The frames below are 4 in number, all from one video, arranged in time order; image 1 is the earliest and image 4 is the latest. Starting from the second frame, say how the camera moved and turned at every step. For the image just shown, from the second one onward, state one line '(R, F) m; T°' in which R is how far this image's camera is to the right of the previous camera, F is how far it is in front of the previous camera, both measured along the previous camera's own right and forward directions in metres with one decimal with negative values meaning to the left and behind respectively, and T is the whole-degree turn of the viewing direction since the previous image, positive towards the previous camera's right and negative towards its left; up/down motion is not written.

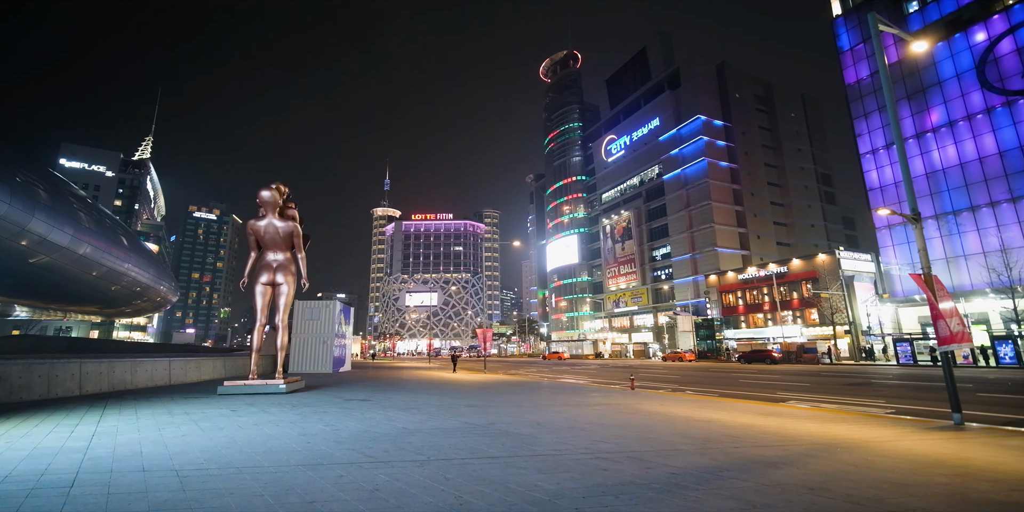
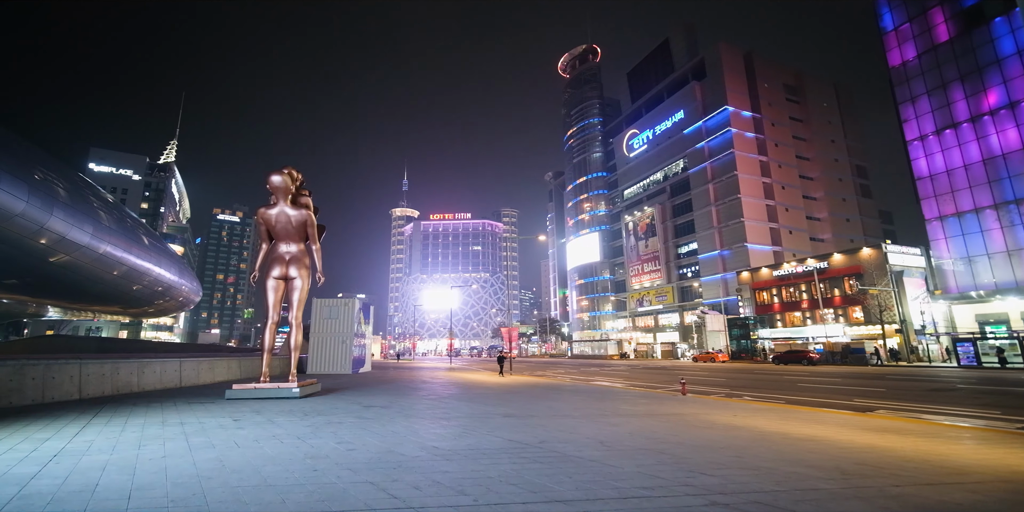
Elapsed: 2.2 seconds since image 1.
(-0.5, +1.4) m; -2°
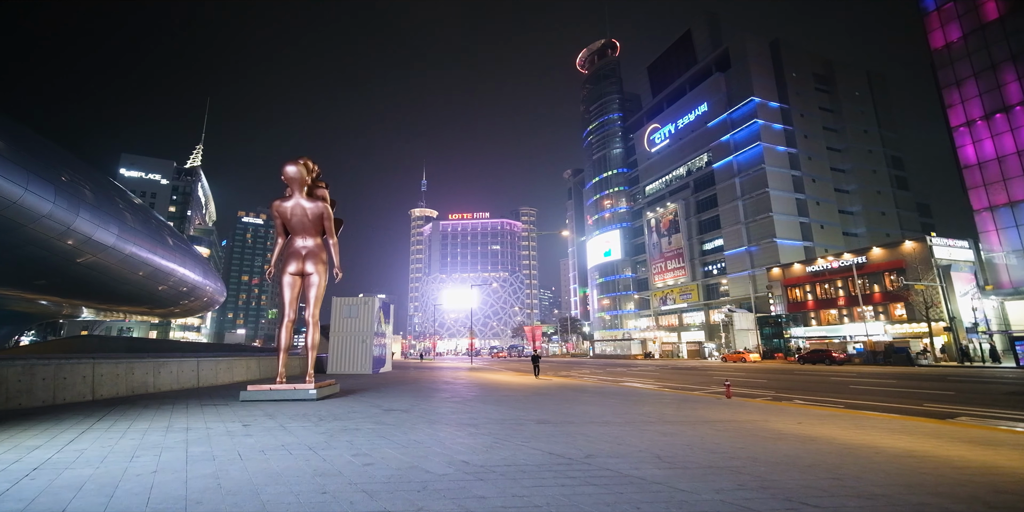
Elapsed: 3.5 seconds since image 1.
(-0.2, +0.8) m; -2°
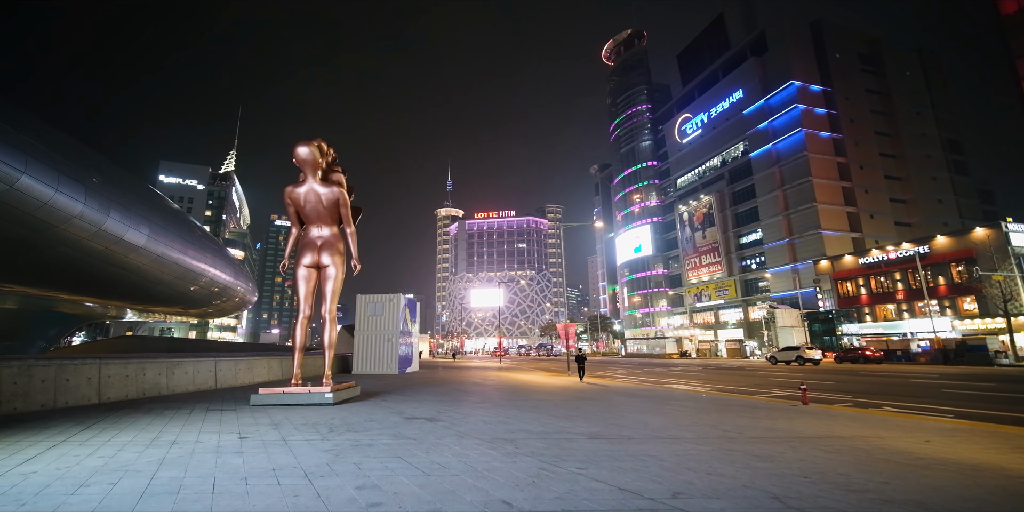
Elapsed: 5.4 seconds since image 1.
(-0.2, +1.4) m; -3°
